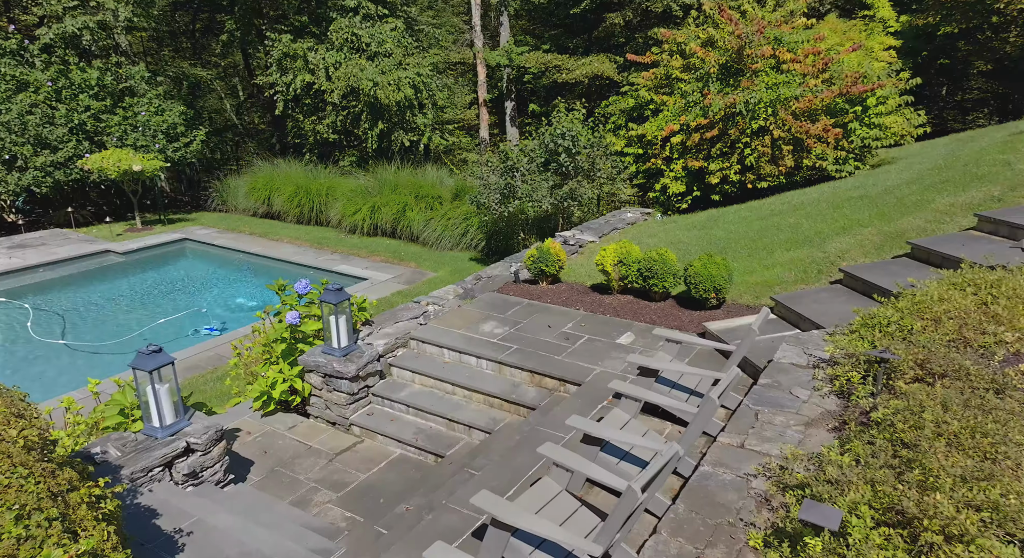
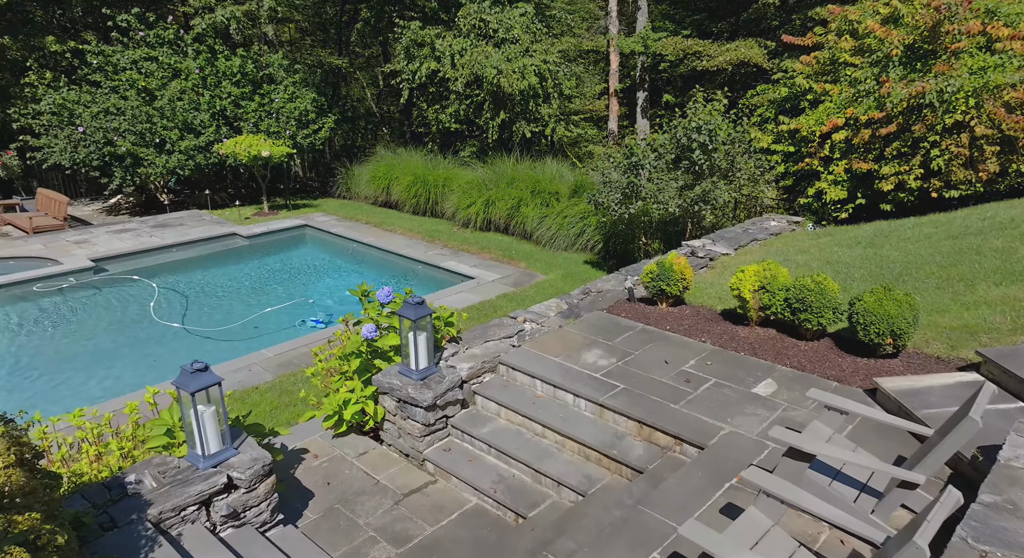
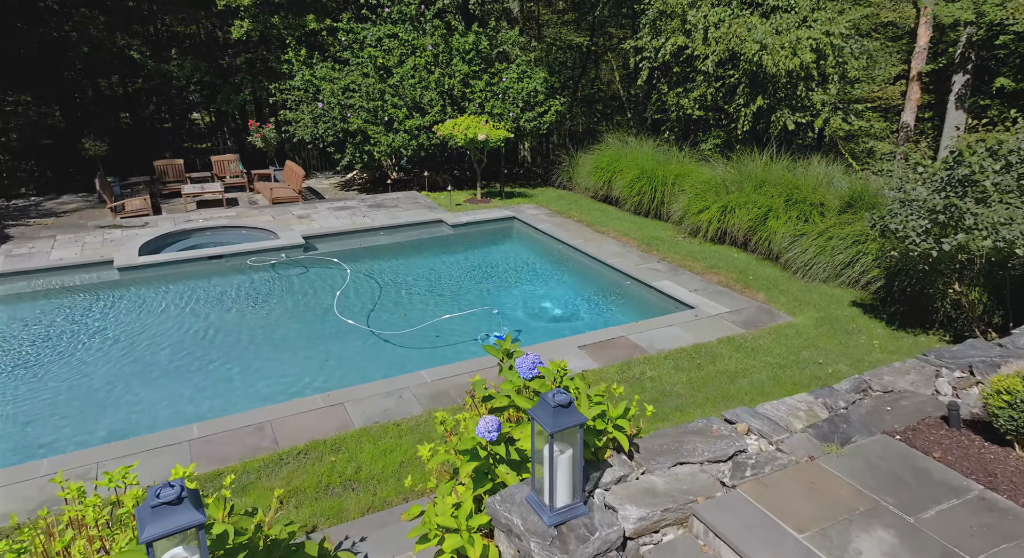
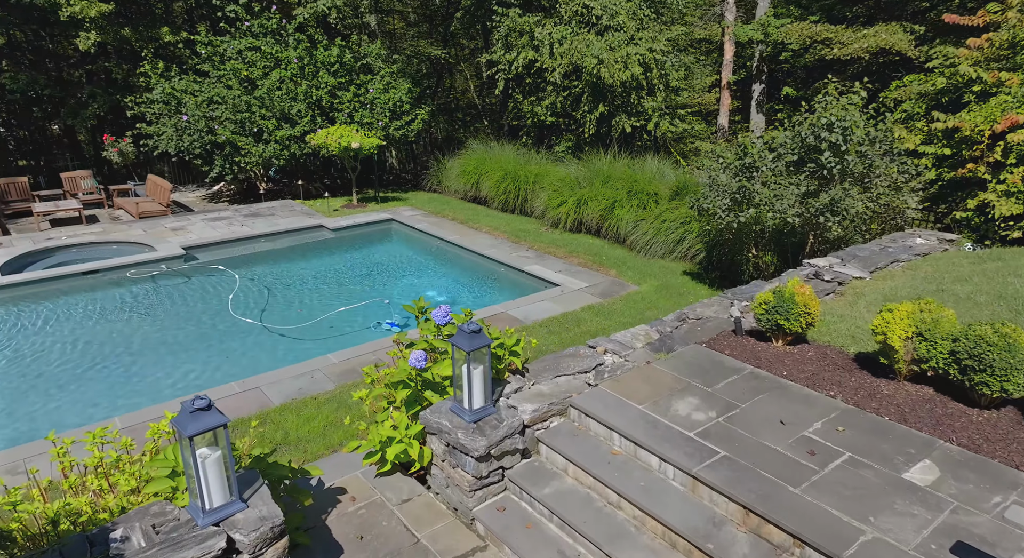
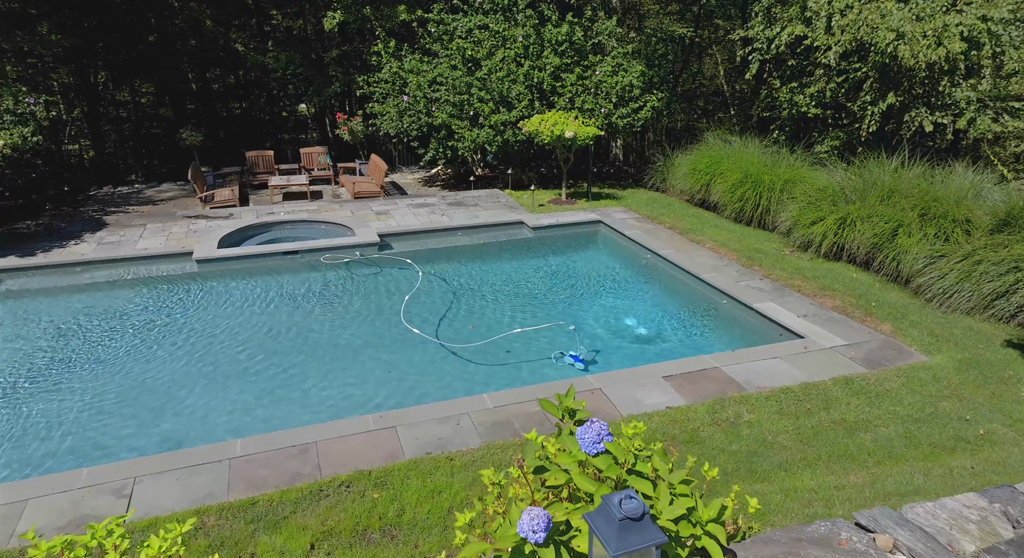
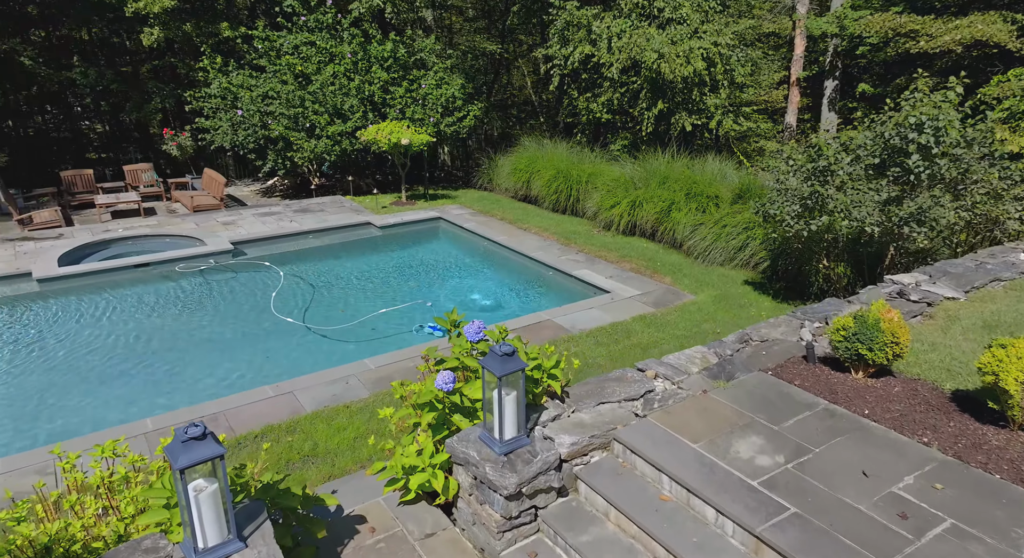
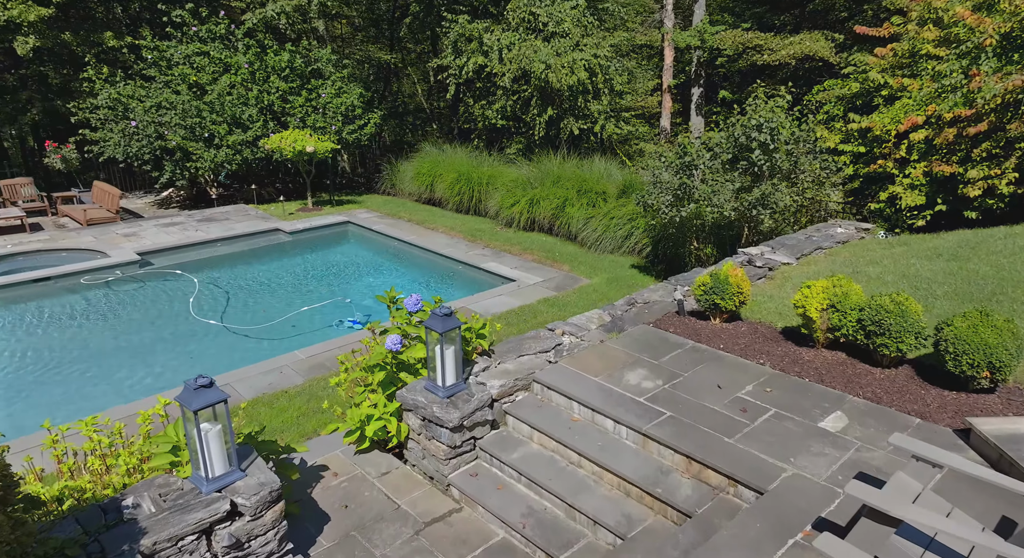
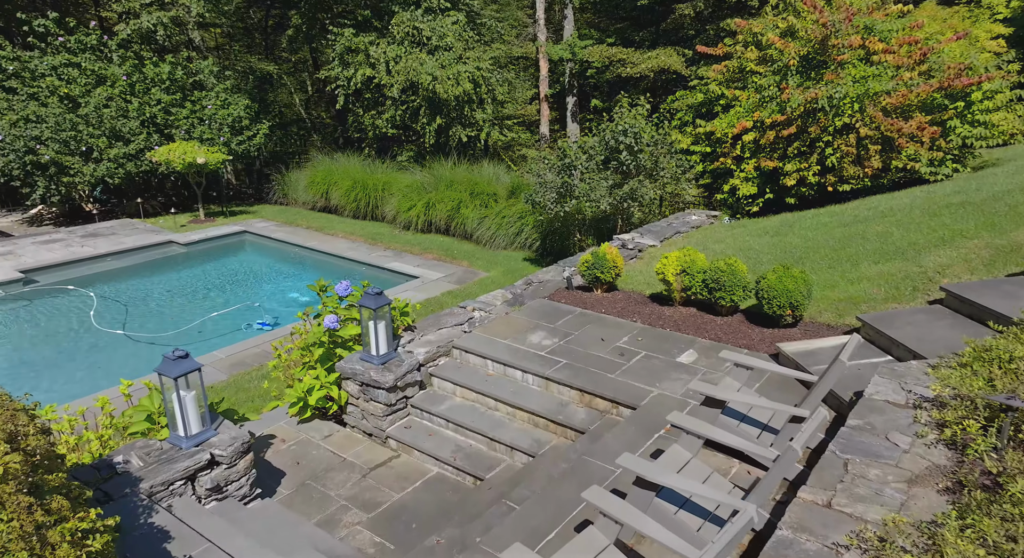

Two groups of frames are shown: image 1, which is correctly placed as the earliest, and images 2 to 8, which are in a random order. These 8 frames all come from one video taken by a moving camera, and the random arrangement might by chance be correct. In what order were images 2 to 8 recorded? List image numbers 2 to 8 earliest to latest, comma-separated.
8, 2, 7, 4, 6, 3, 5
